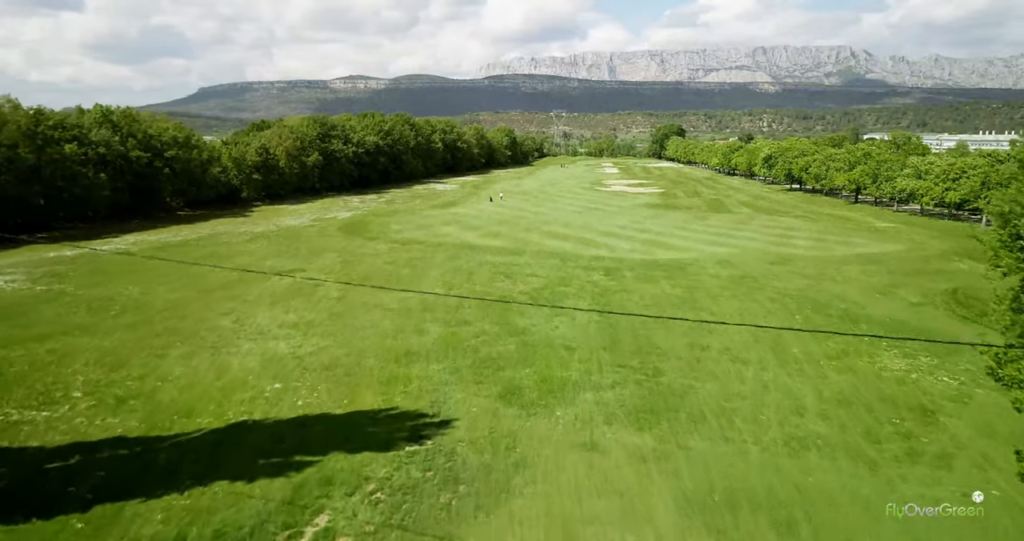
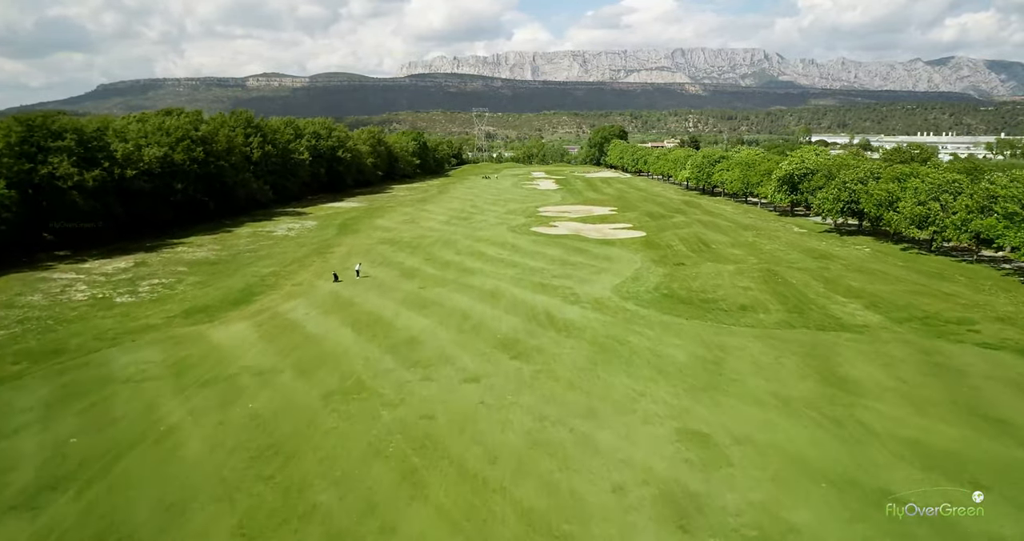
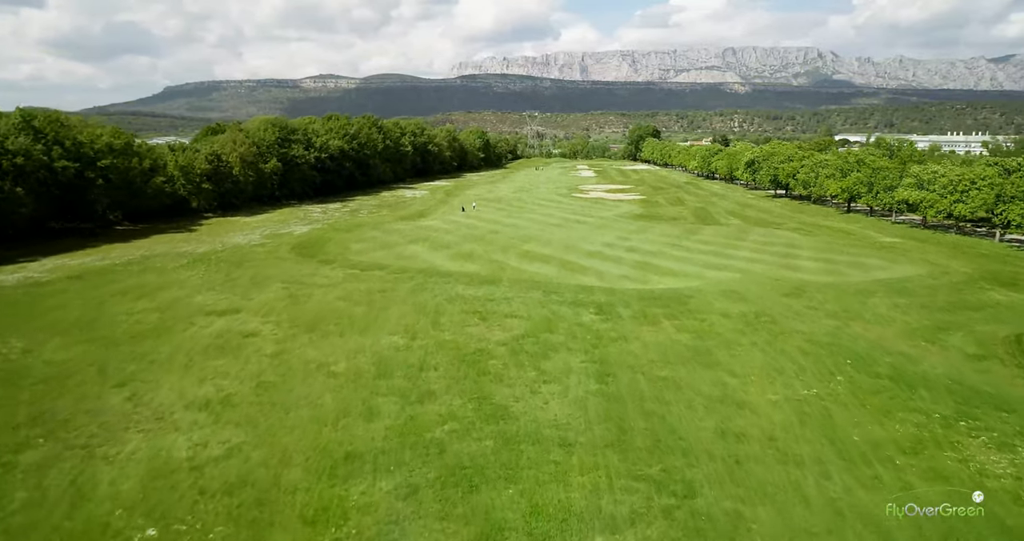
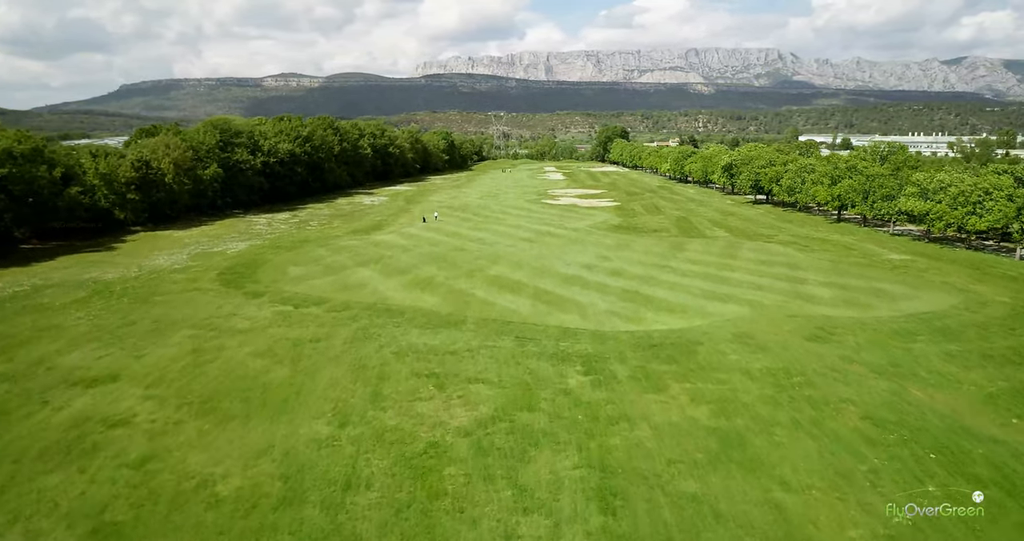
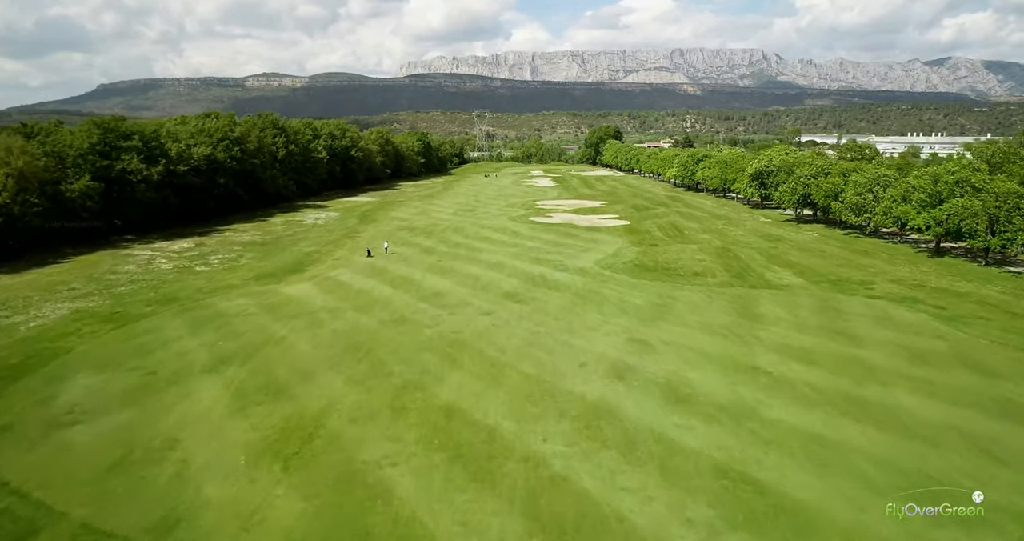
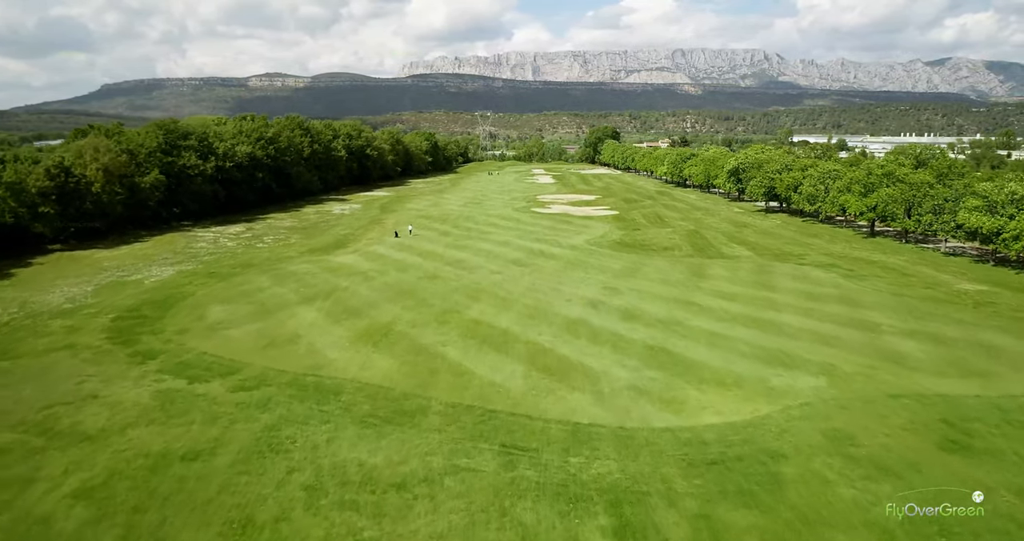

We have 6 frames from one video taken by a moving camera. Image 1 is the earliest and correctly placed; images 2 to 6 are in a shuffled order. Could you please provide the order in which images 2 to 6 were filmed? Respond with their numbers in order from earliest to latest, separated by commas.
3, 4, 6, 5, 2
